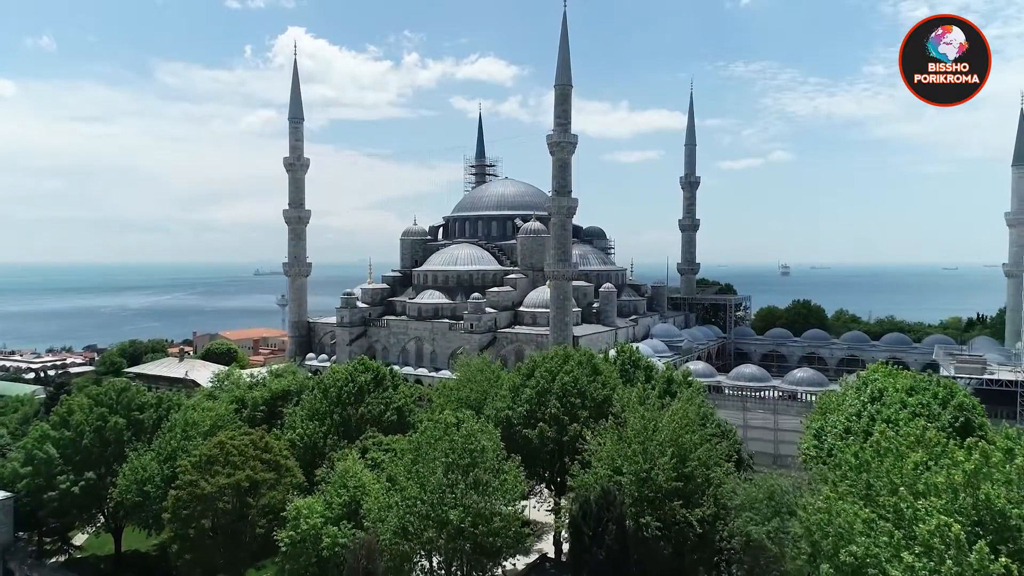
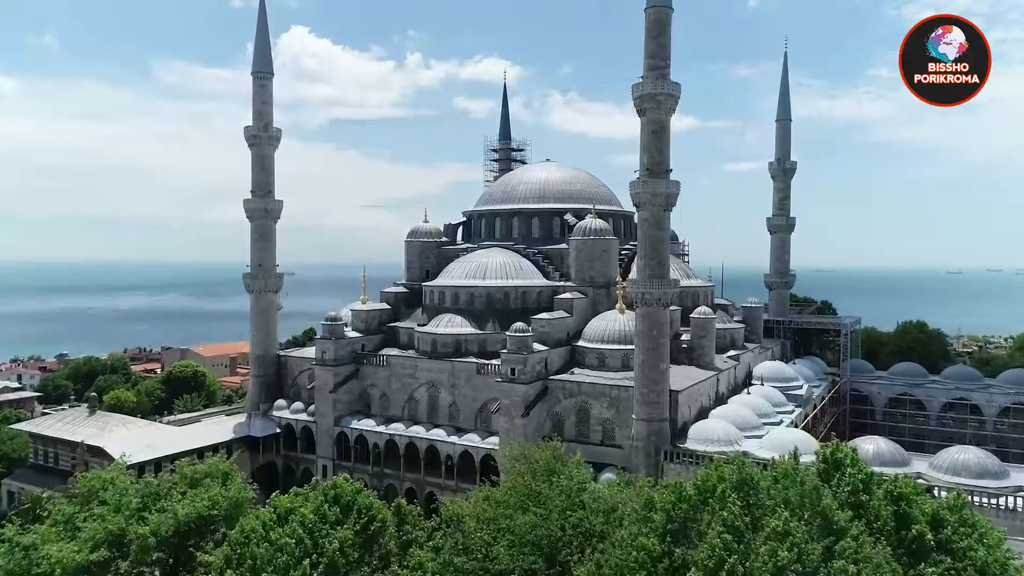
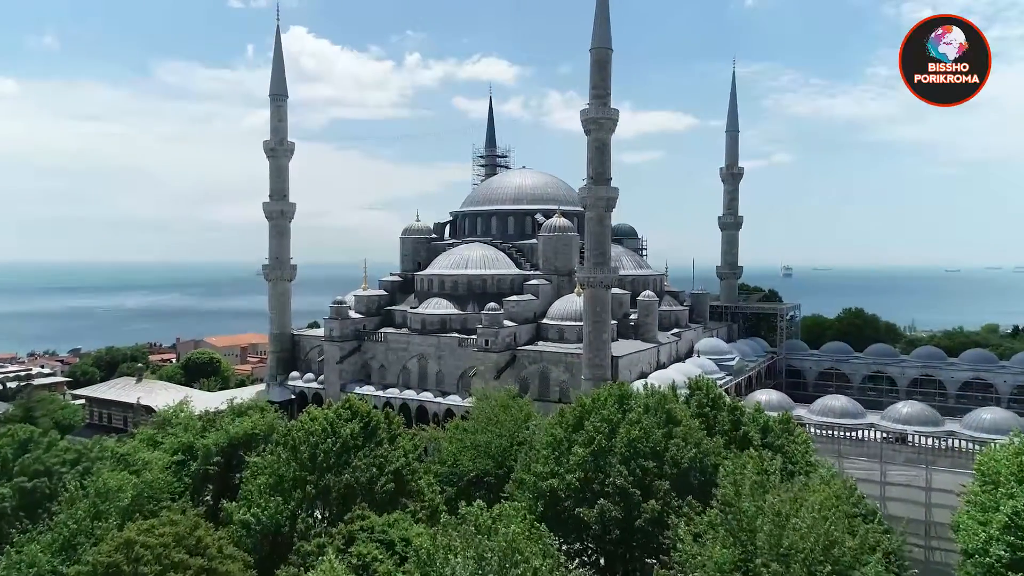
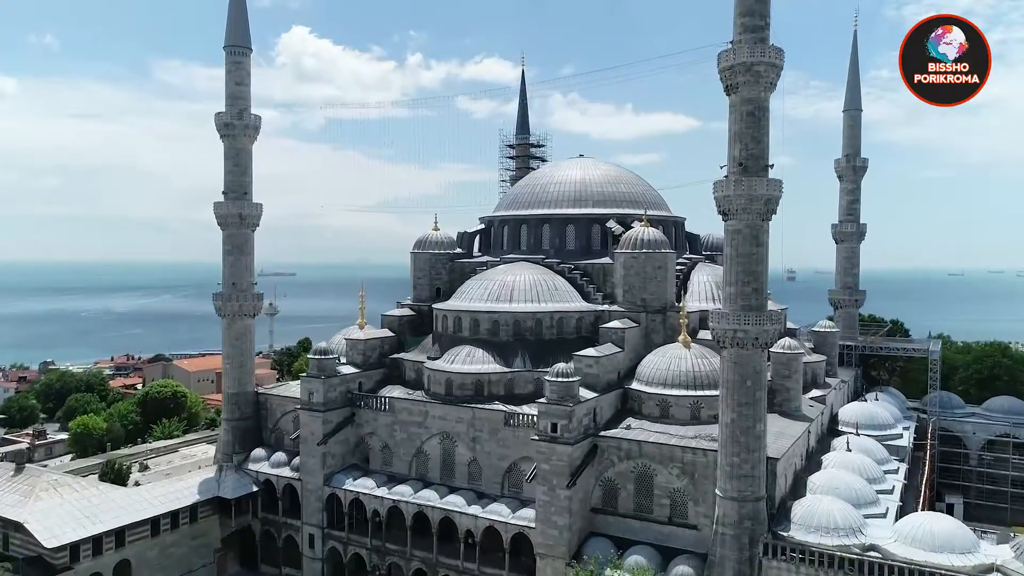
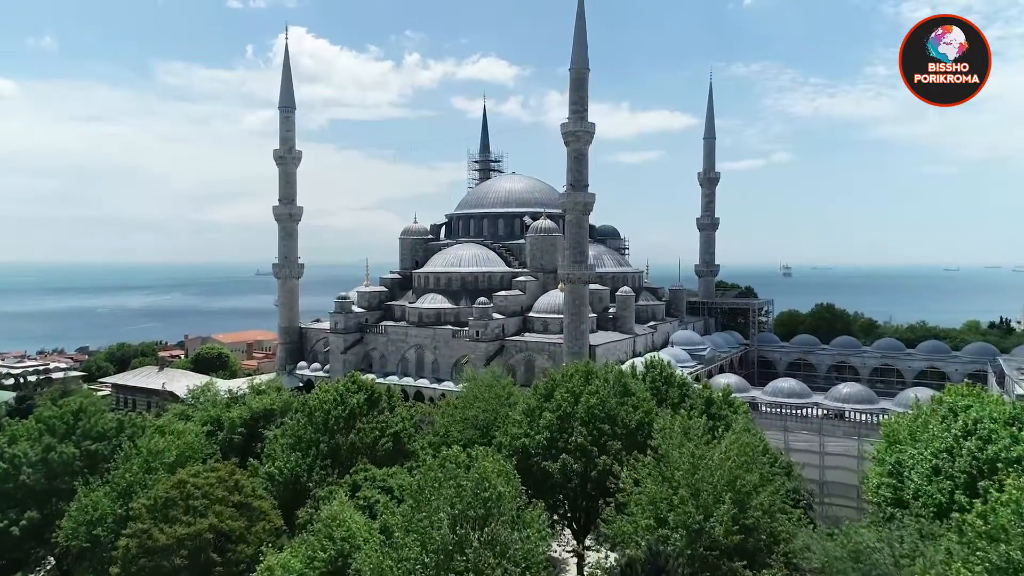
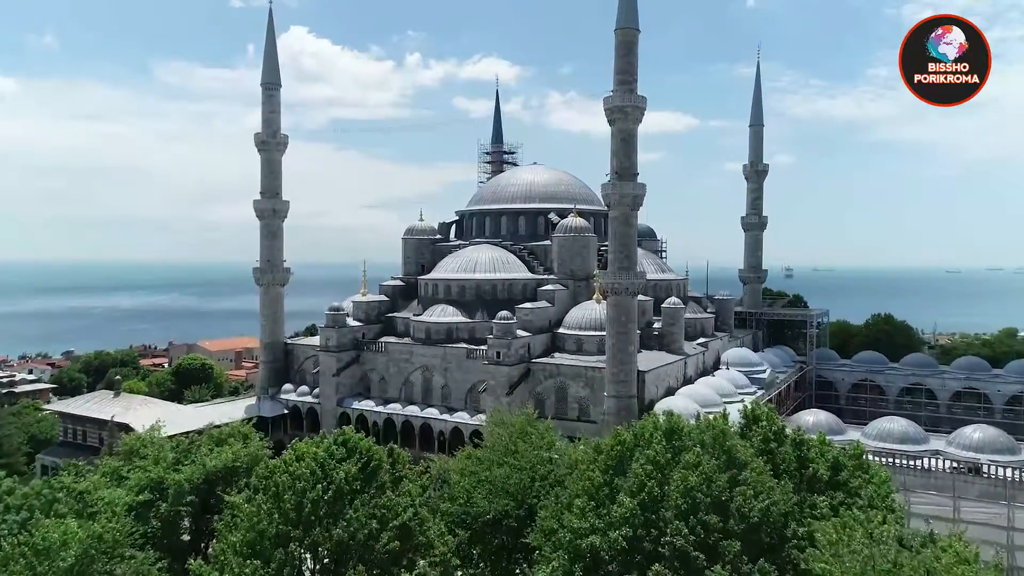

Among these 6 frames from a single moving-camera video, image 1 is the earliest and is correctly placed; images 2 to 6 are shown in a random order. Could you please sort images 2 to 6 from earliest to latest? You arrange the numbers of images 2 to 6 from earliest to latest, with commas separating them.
5, 3, 6, 2, 4
